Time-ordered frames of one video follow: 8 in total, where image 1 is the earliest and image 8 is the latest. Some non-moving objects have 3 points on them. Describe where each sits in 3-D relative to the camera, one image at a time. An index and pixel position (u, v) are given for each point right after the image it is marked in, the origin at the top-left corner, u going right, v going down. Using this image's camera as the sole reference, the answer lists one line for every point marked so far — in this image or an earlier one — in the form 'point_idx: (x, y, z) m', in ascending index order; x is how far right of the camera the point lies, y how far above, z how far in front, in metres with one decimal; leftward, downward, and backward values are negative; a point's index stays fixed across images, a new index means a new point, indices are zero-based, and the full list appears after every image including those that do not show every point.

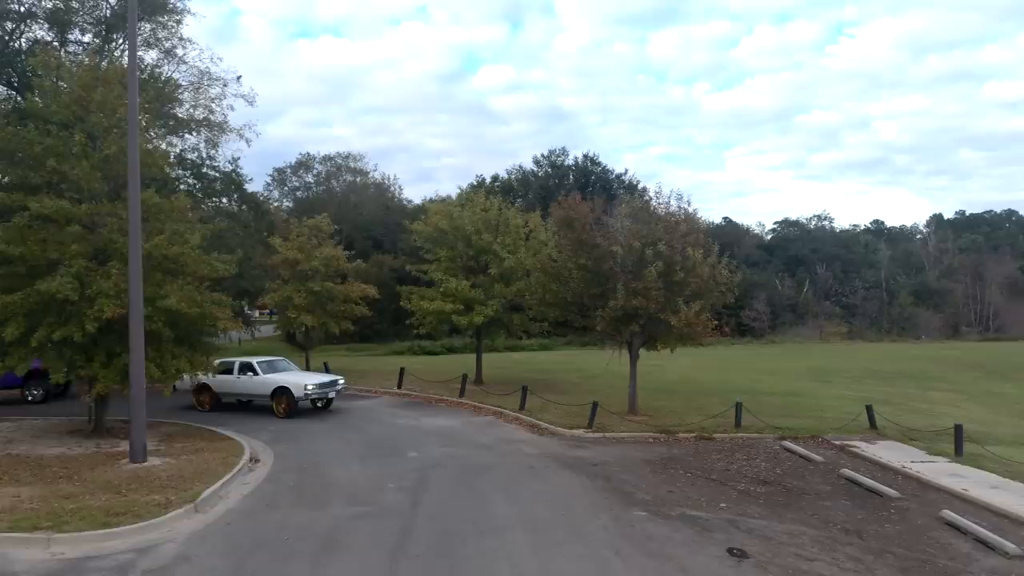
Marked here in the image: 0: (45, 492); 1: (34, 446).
0: (-8.1, -3.5, +11.8) m
1: (-10.6, -3.5, +15.2) m
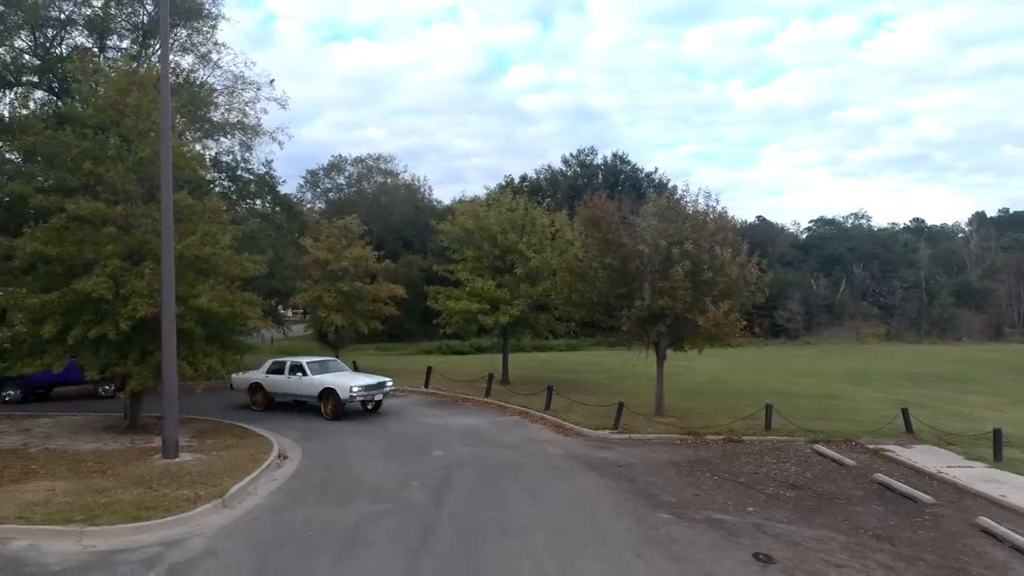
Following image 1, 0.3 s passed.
0: (-7.7, -3.5, +12.1) m
1: (-10.1, -3.5, +15.7) m
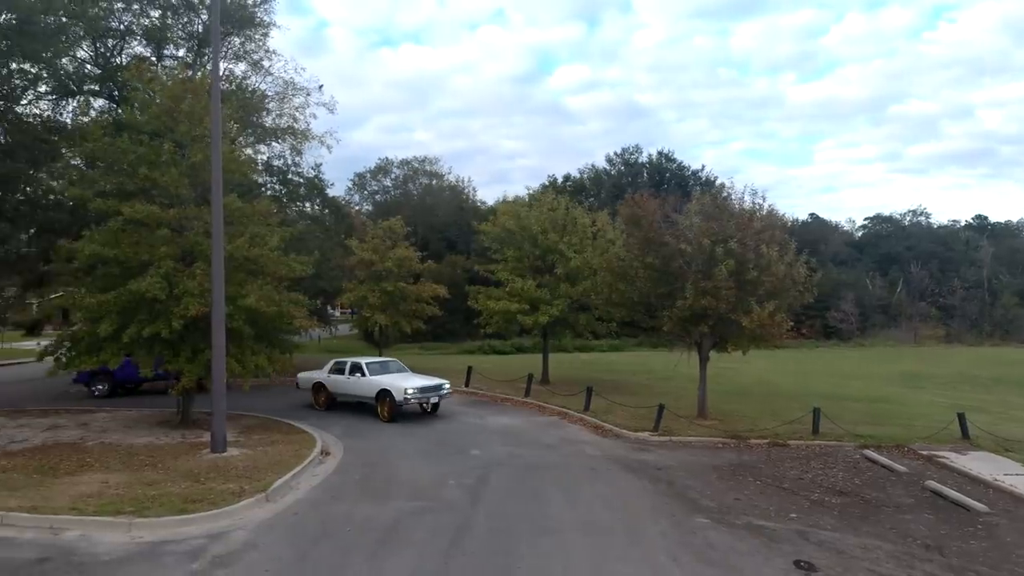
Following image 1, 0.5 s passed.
0: (-7.0, -3.5, +12.6) m
1: (-9.2, -3.5, +16.3) m
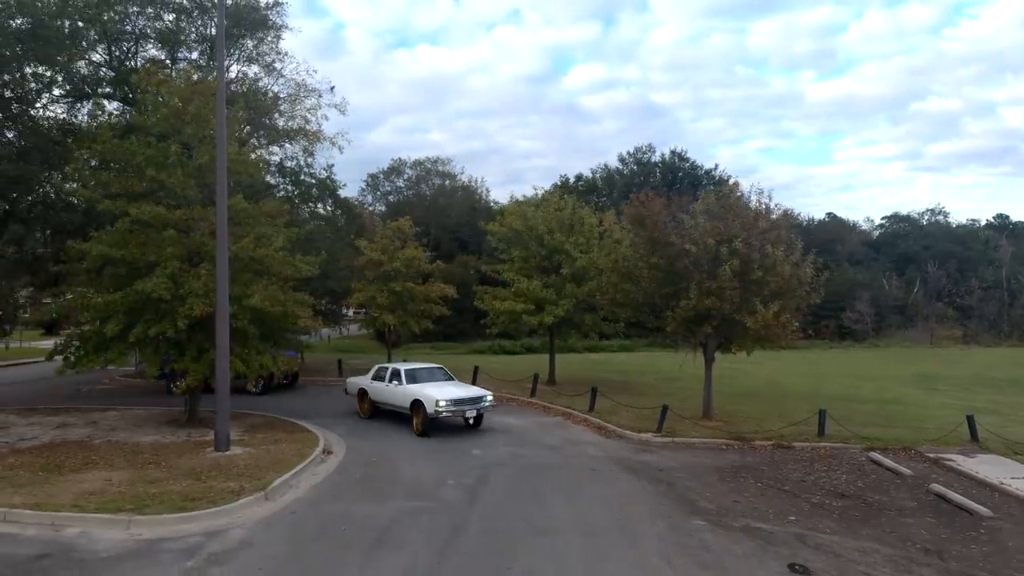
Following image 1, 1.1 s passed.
0: (-7.0, -3.5, +12.7) m
1: (-9.1, -3.5, +16.5) m
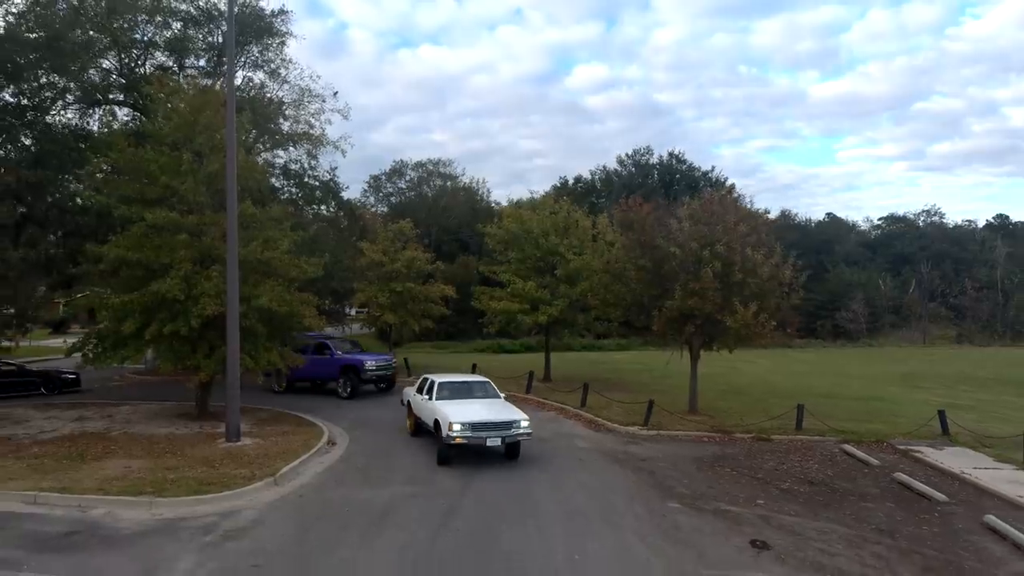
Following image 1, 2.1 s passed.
0: (-7.2, -3.5, +13.7) m
1: (-9.3, -3.5, +17.5) m
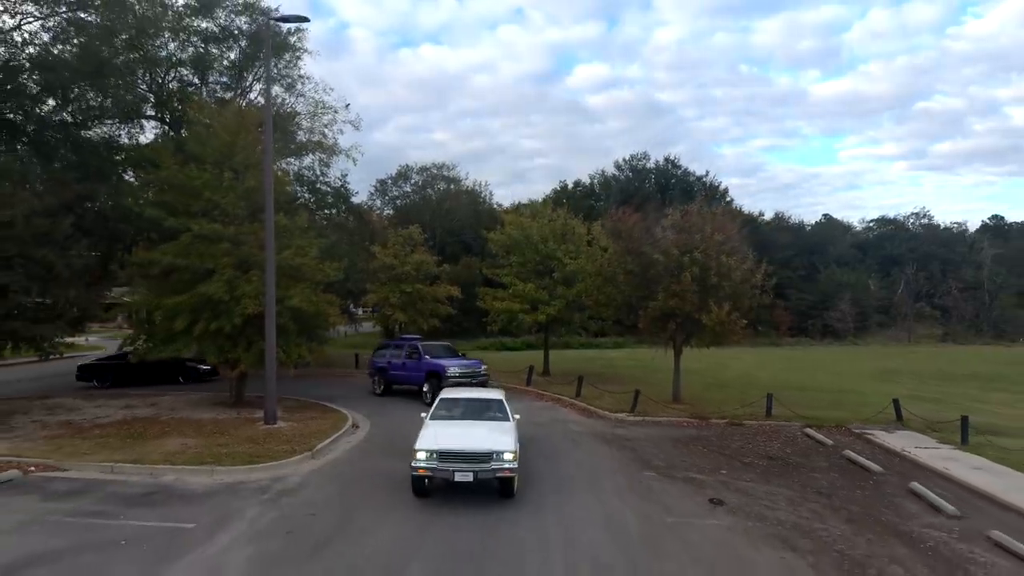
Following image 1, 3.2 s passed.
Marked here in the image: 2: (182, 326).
0: (-7.2, -3.6, +16.0) m
1: (-9.2, -3.6, +19.8) m
2: (-9.0, -1.1, +18.7) m
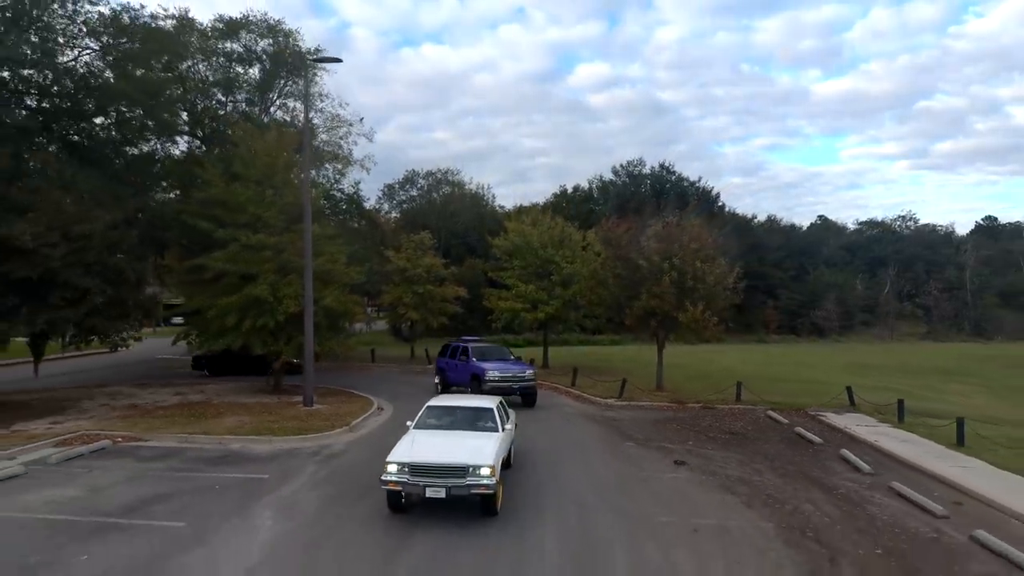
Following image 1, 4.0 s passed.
0: (-7.1, -3.7, +19.0) m
1: (-9.1, -3.6, +22.8) m
2: (-8.9, -1.1, +21.8) m
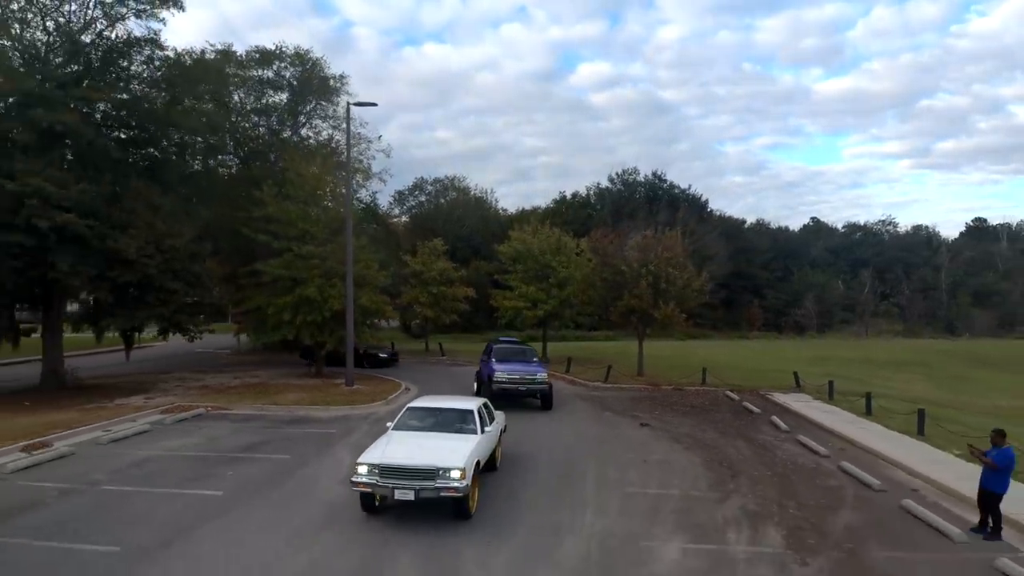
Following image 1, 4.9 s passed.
0: (-6.9, -3.7, +23.8) m
1: (-9.0, -3.7, +27.6) m
2: (-8.8, -1.2, +26.6) m
